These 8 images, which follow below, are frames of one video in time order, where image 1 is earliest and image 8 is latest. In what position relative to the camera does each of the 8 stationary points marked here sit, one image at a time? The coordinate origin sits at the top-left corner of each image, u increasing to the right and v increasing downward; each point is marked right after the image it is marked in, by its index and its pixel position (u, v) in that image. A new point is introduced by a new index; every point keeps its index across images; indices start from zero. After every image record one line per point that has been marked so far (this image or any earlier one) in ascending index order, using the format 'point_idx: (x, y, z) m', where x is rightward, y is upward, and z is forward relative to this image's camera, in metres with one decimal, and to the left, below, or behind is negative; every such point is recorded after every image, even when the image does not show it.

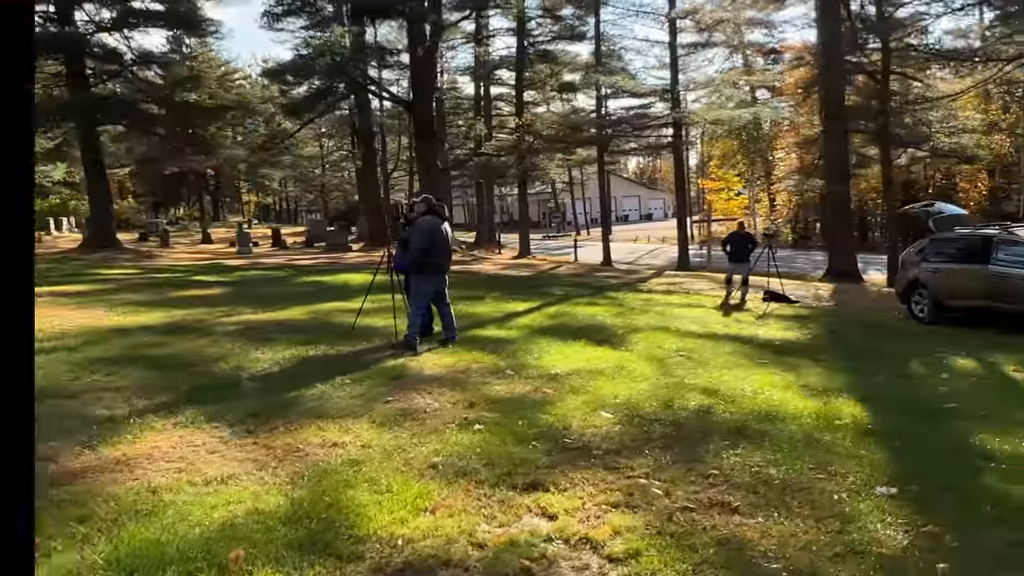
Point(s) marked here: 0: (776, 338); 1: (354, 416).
0: (+3.6, -0.7, +11.0) m
1: (-1.1, -0.9, +5.5) m
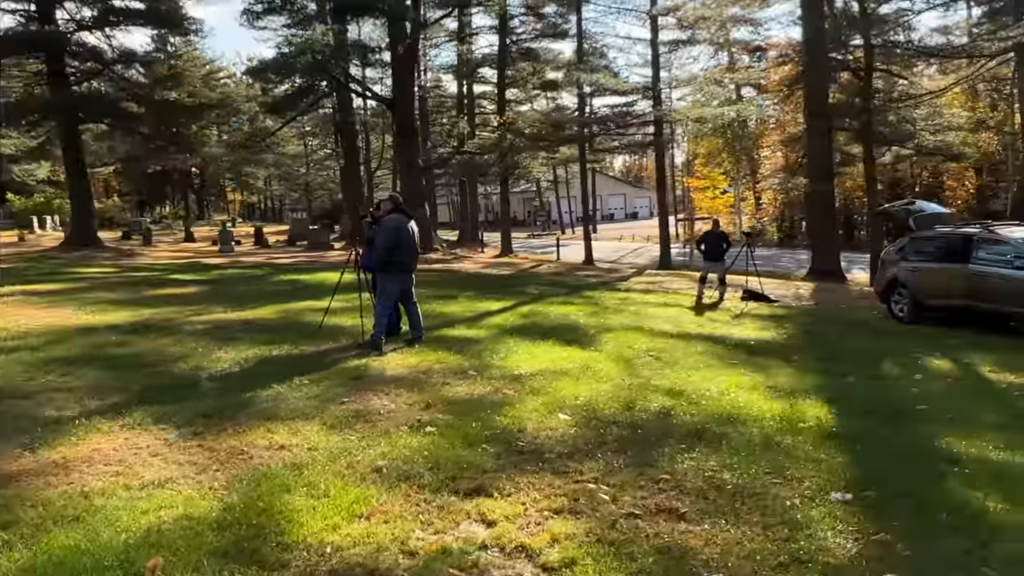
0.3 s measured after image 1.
0: (+3.2, -0.7, +10.9) m
1: (-1.4, -0.9, +5.4) m
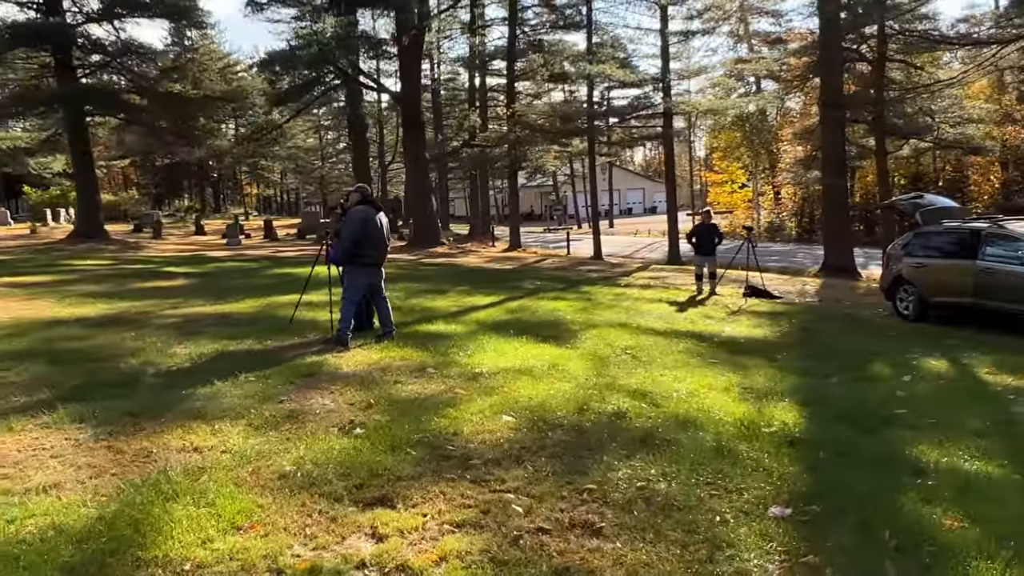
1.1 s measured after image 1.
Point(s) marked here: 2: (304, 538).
0: (+2.9, -0.6, +10.5) m
1: (-1.8, -0.8, +5.2) m
2: (-0.9, -1.0, +3.4) m
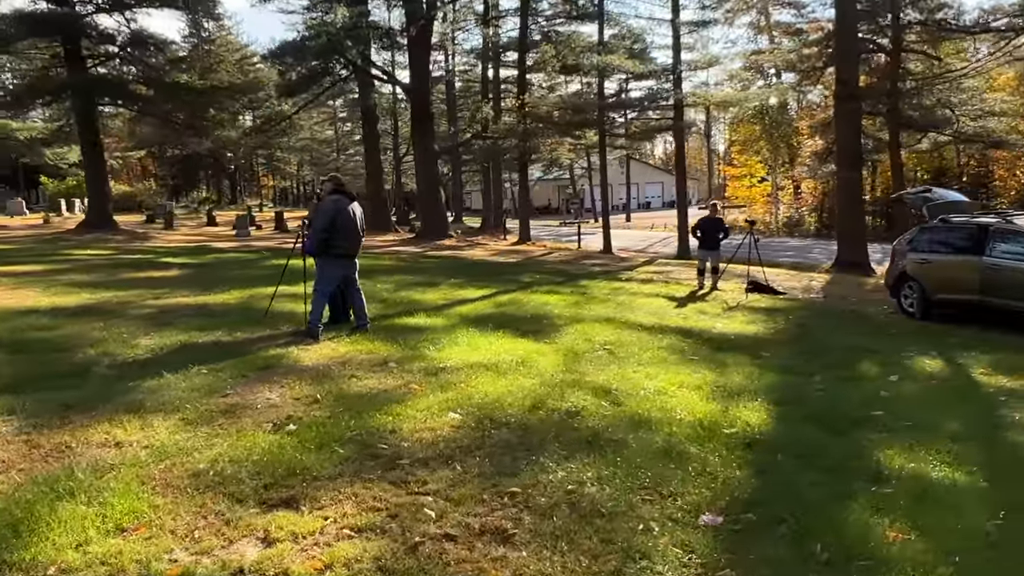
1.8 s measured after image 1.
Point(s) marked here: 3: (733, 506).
0: (+2.7, -0.6, +10.2) m
1: (-2.1, -0.8, +5.0) m
2: (-1.3, -1.0, +3.2) m
3: (+1.1, -1.1, +4.0) m
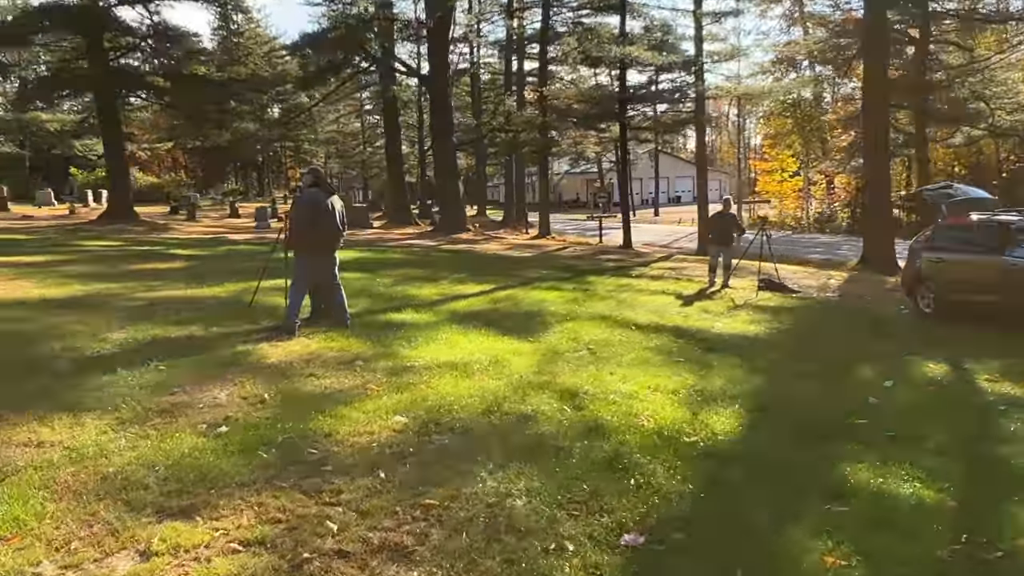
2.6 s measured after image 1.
0: (+2.6, -0.5, +9.9) m
1: (-2.5, -0.7, +4.9) m
2: (-1.7, -1.0, +3.0) m
3: (+0.7, -1.1, +3.7) m
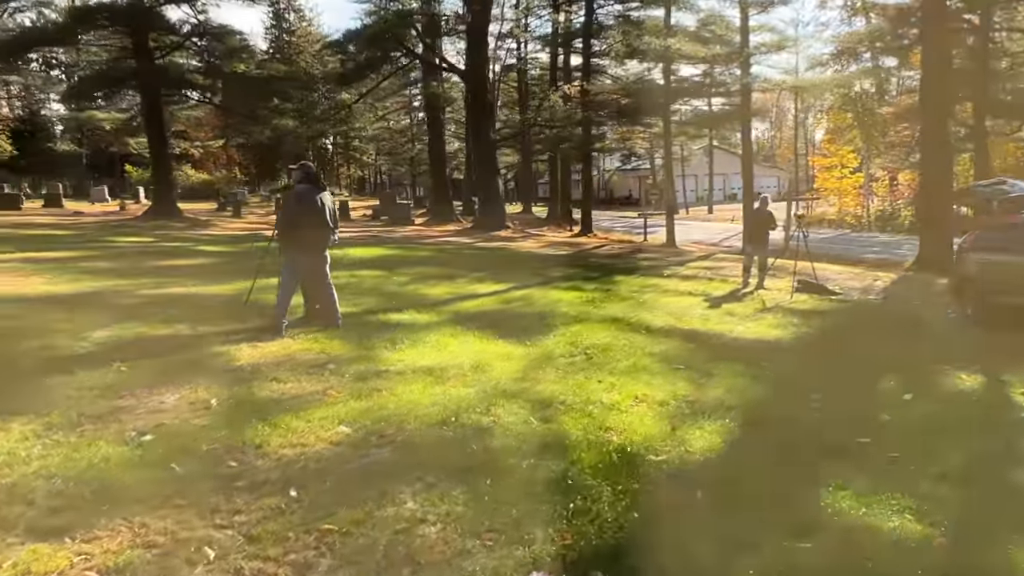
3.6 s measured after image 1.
0: (+2.7, -0.6, +9.3) m
1: (-2.7, -0.7, +4.7) m
2: (-2.1, -1.0, +2.8) m
3: (+0.3, -1.1, +3.3) m
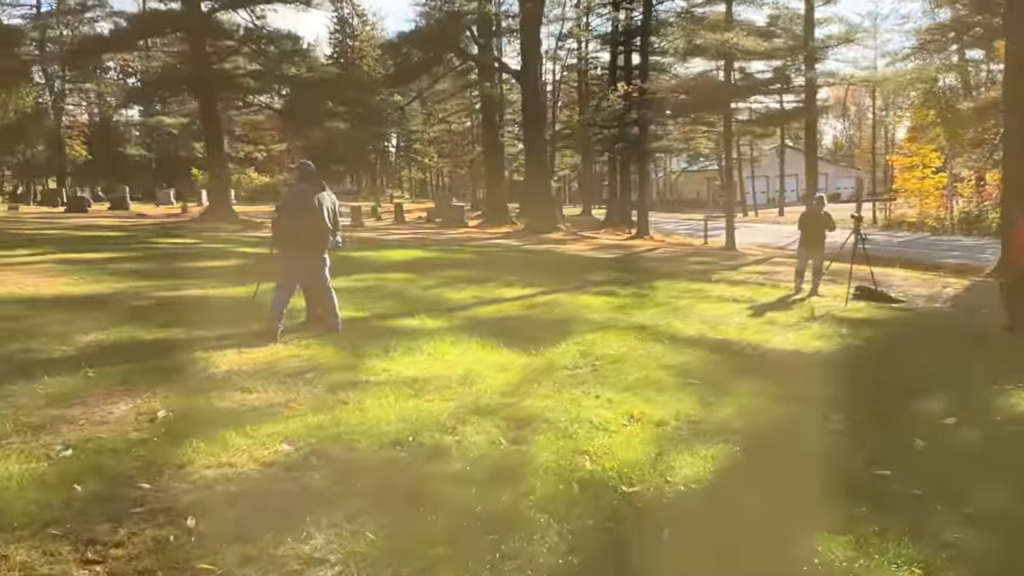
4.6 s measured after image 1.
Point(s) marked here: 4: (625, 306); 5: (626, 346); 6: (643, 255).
0: (+2.9, -0.6, +8.6) m
1: (-3.0, -0.8, +4.5) m
2: (-2.5, -1.0, +2.5) m
3: (-0.1, -1.1, +2.8) m
4: (+1.5, -0.2, +10.5) m
5: (+1.1, -0.6, +7.9) m
6: (+3.0, +0.8, +18.9) m
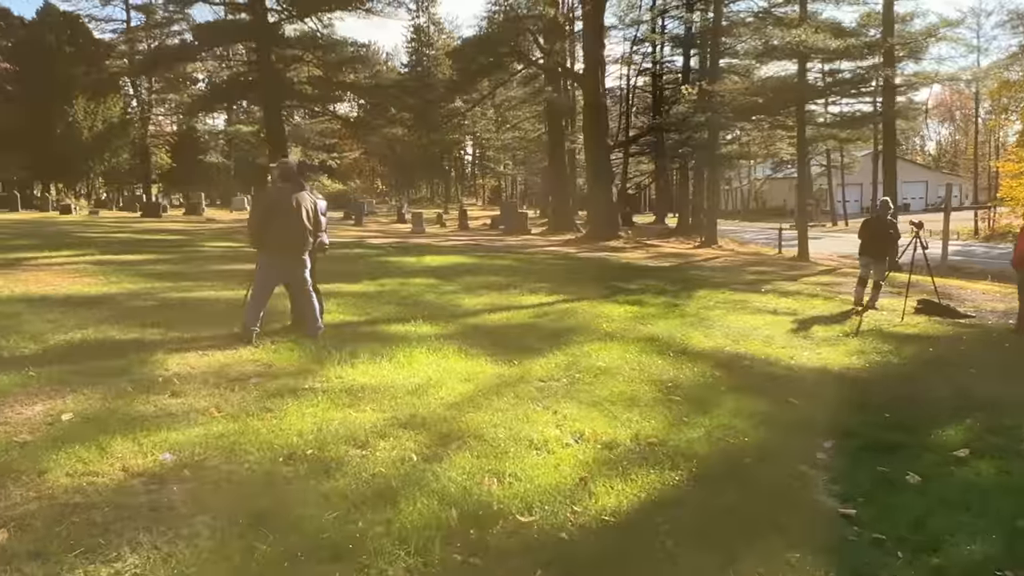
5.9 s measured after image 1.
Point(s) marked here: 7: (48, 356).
0: (+2.8, -0.7, +7.8) m
1: (-3.4, -0.7, +4.4) m
2: (-3.2, -1.0, +2.4) m
3: (-0.8, -1.1, +2.4) m
4: (+1.6, -0.3, +9.9) m
5: (+1.0, -0.6, +7.3) m
6: (+4.1, +0.5, +18.0) m
7: (-3.5, -0.5, +6.2) m
